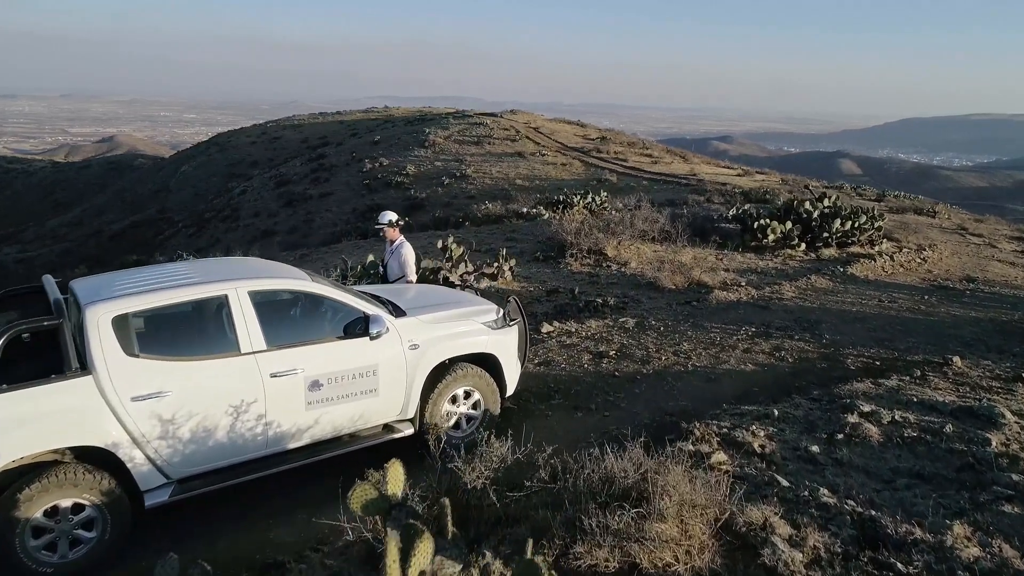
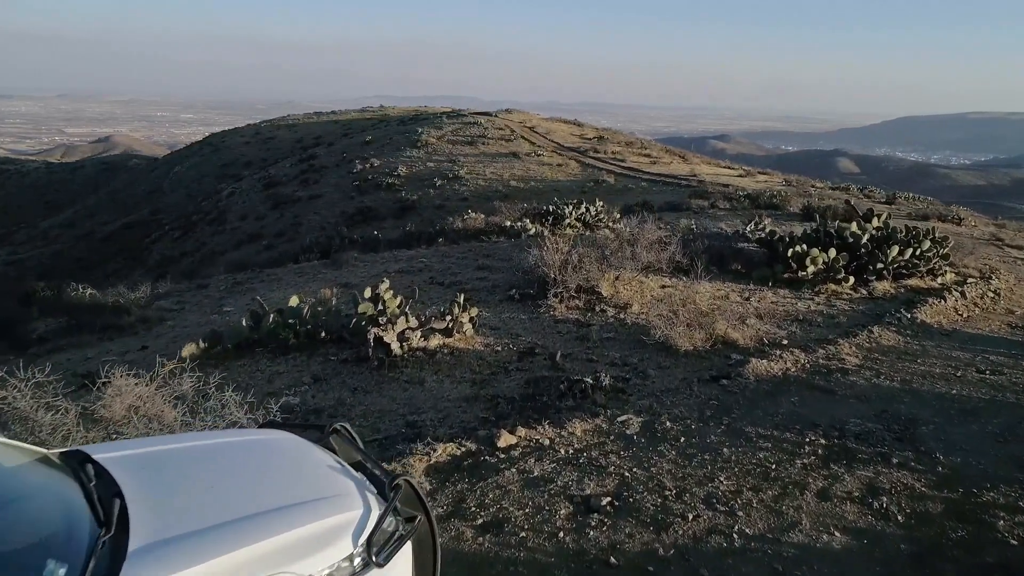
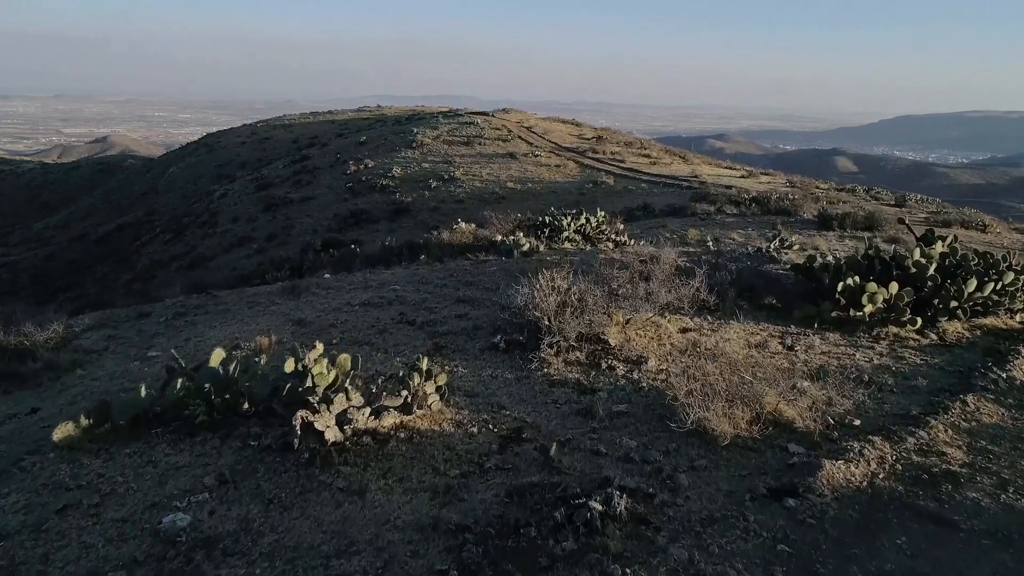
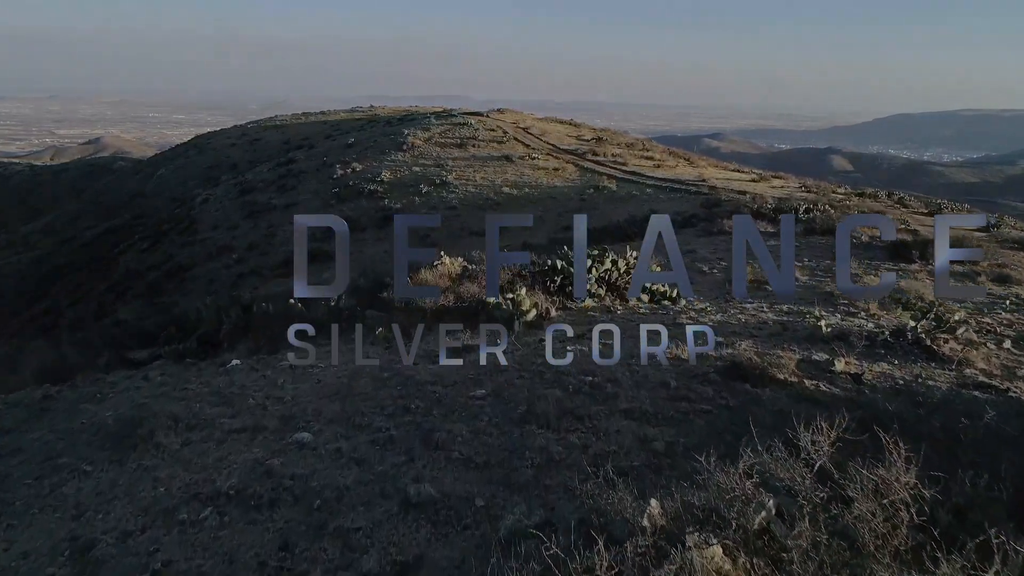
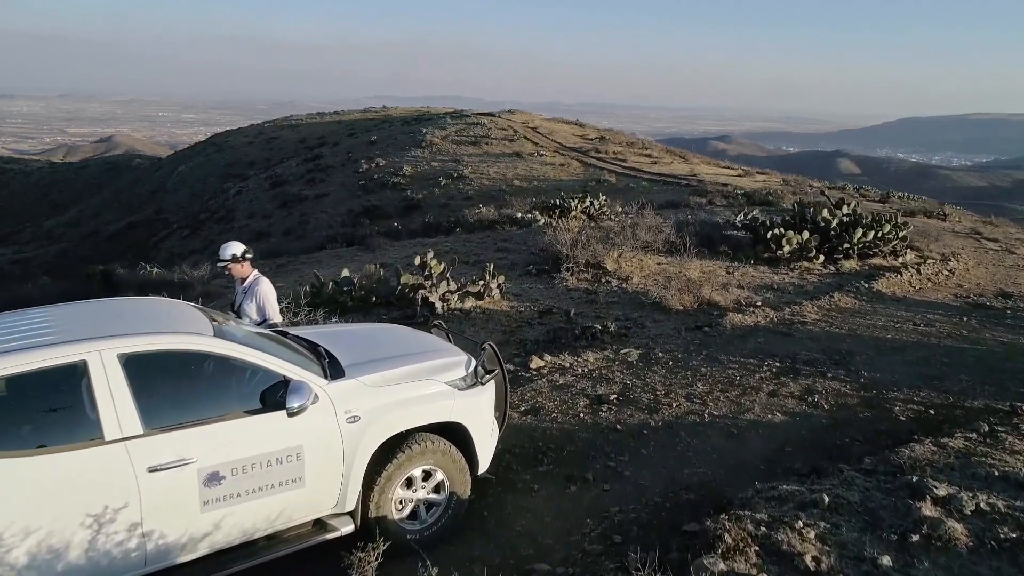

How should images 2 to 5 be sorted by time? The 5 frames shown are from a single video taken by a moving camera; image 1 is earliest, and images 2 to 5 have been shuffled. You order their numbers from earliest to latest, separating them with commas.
5, 2, 3, 4
